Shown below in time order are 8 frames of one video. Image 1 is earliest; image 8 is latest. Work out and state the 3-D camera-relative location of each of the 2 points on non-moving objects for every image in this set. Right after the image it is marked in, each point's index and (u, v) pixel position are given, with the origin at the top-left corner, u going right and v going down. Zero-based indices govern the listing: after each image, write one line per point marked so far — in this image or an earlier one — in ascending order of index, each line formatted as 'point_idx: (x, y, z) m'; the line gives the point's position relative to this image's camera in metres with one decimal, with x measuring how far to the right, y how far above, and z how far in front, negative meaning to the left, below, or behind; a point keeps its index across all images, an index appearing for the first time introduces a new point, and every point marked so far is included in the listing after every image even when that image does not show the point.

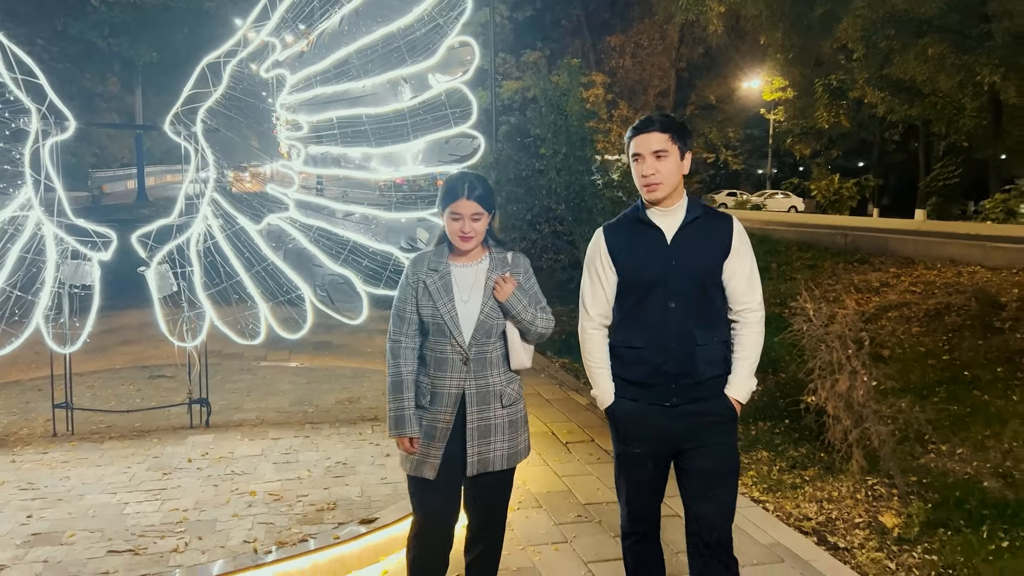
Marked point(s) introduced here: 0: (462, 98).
0: (-0.3, +1.1, +4.1) m
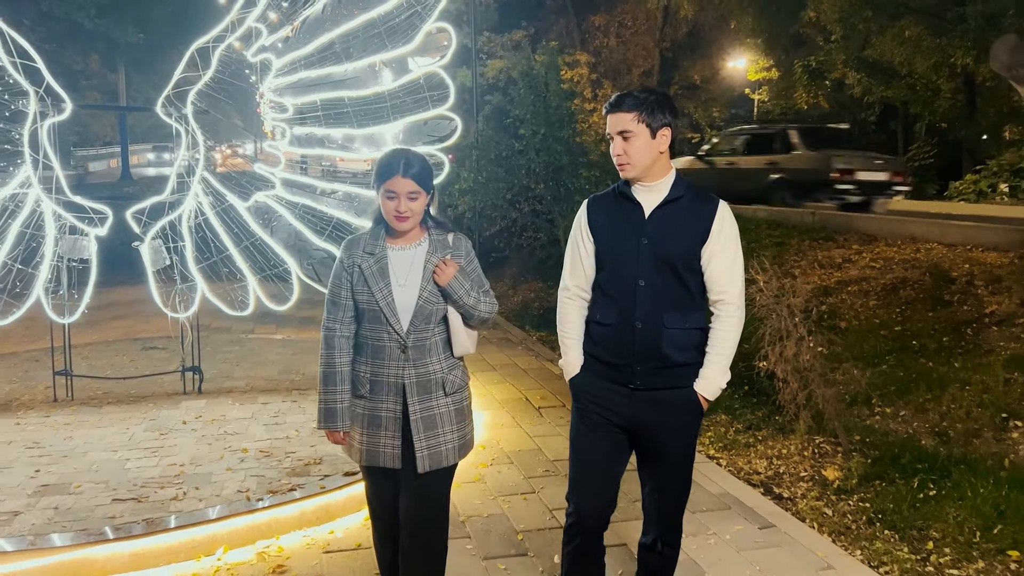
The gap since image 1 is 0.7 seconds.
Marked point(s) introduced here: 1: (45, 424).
0: (-0.4, +1.2, +4.4) m
1: (-2.9, -0.8, +4.7) m
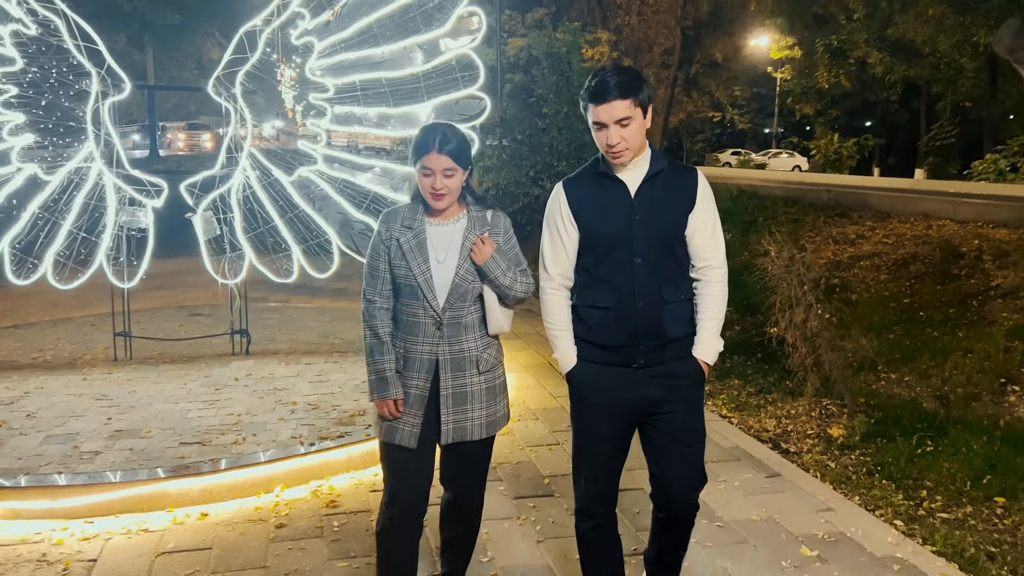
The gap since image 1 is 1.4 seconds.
0: (-0.2, +1.4, +4.7) m
1: (-2.7, -0.6, +5.1) m
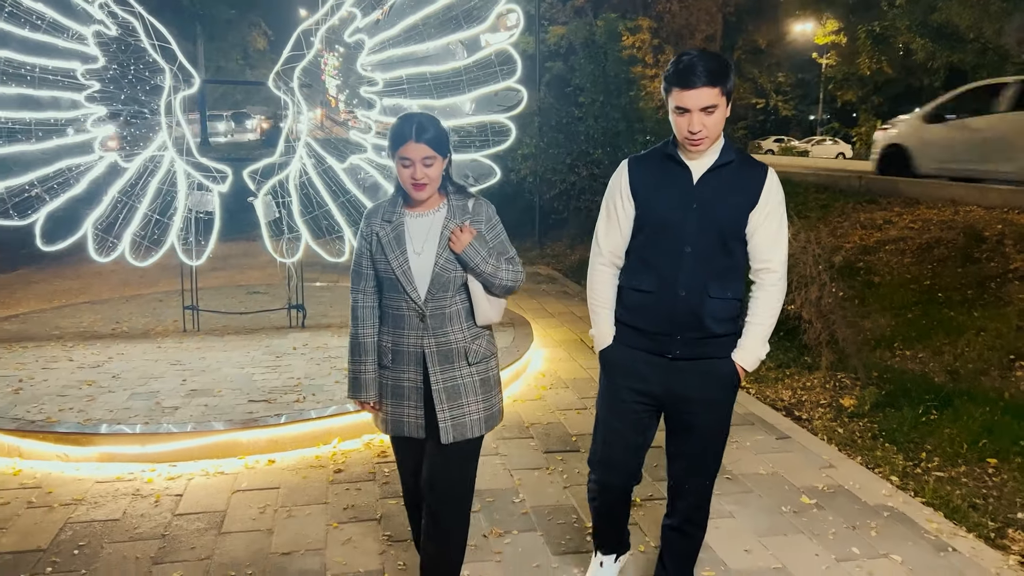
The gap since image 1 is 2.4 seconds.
0: (0.0, +1.6, +5.1) m
1: (-2.5, -0.4, +5.7) m
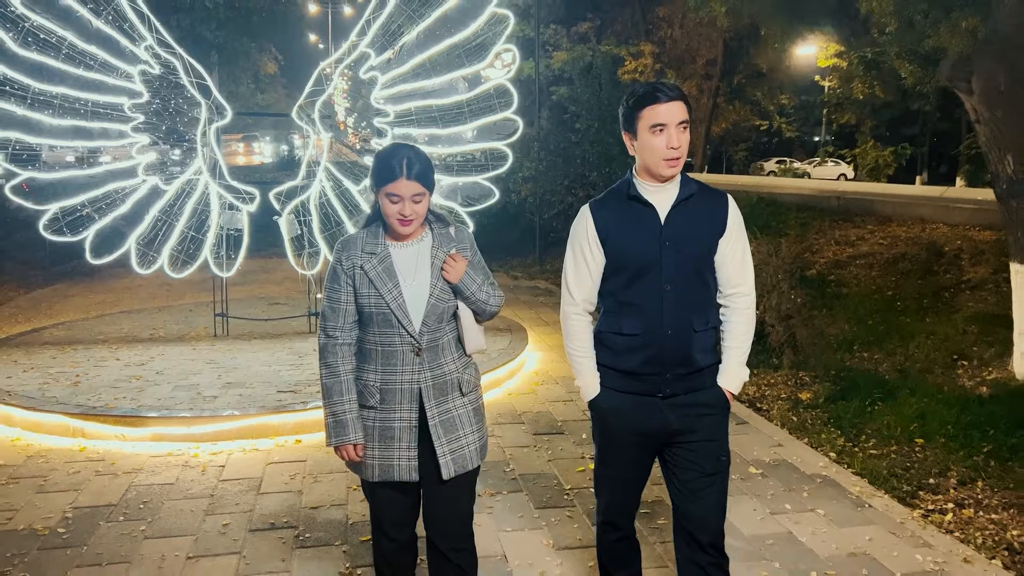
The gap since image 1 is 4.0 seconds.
0: (0.0, +1.5, +5.8) m
1: (-2.5, -0.5, +6.4) m
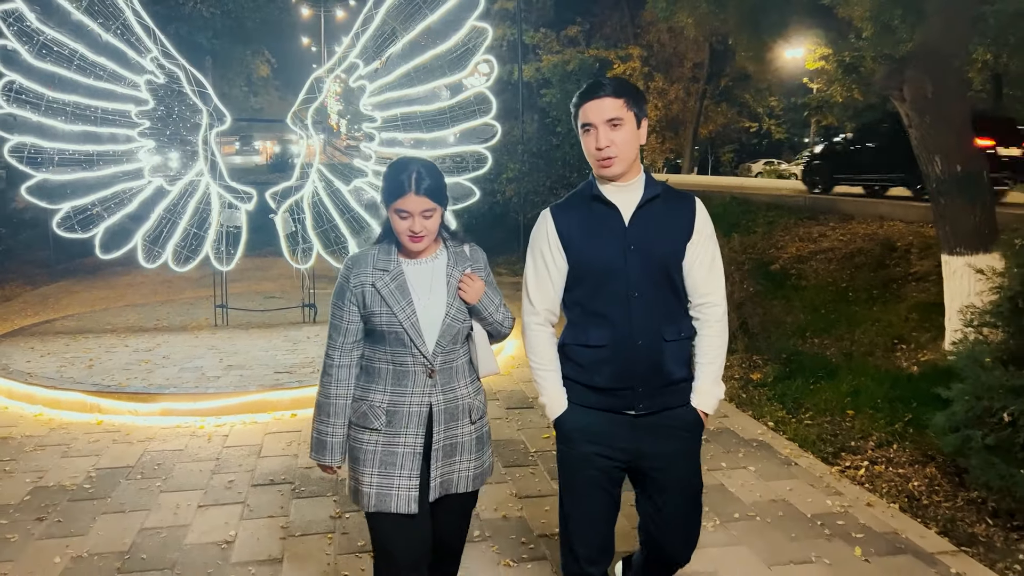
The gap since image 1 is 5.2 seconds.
0: (-0.2, +1.6, +6.4) m
1: (-2.7, -0.4, +6.9) m
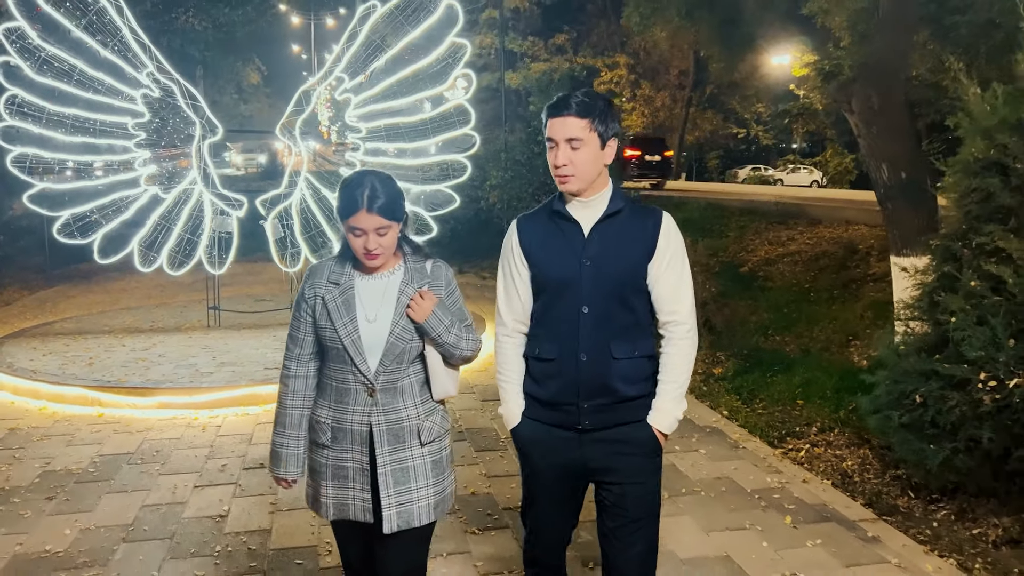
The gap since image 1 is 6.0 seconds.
0: (-0.5, +1.6, +6.8) m
1: (-2.9, -0.5, +7.3) m
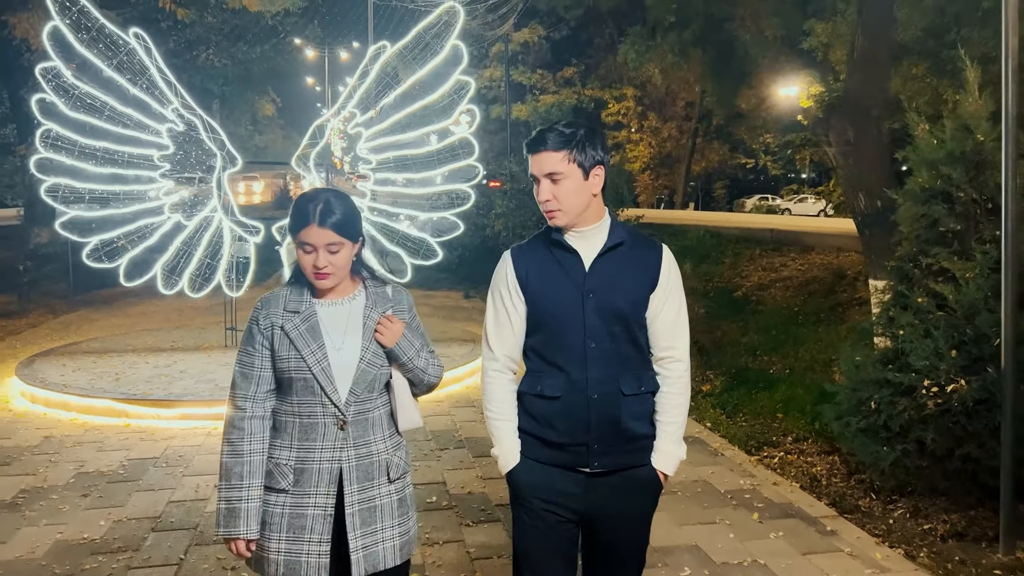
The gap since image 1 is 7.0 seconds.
0: (-0.5, +1.4, +7.3) m
1: (-2.9, -0.7, +7.7) m
